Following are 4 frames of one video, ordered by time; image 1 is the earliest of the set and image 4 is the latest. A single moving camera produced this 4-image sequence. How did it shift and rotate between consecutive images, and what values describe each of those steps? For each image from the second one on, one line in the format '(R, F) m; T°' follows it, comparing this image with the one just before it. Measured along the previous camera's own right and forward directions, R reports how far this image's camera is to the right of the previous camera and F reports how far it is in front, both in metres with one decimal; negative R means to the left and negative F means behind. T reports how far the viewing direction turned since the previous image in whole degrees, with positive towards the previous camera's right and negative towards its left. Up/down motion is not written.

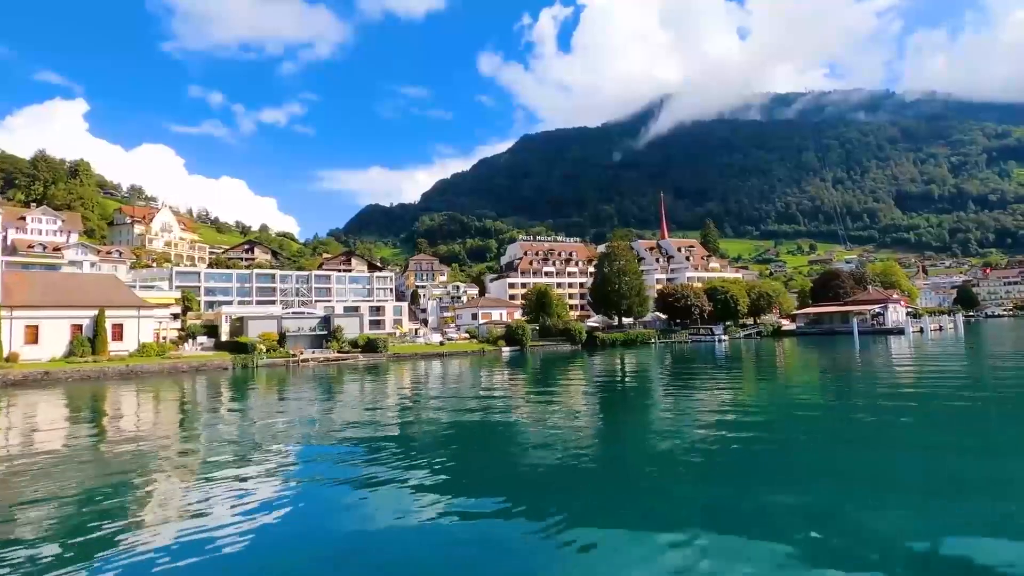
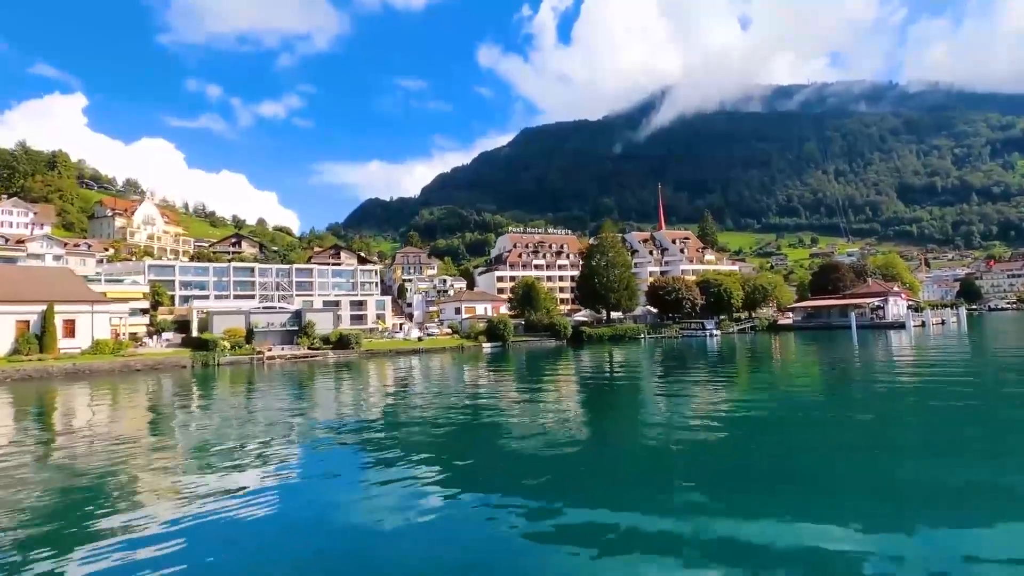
(+1.5, +2.1) m; 0°
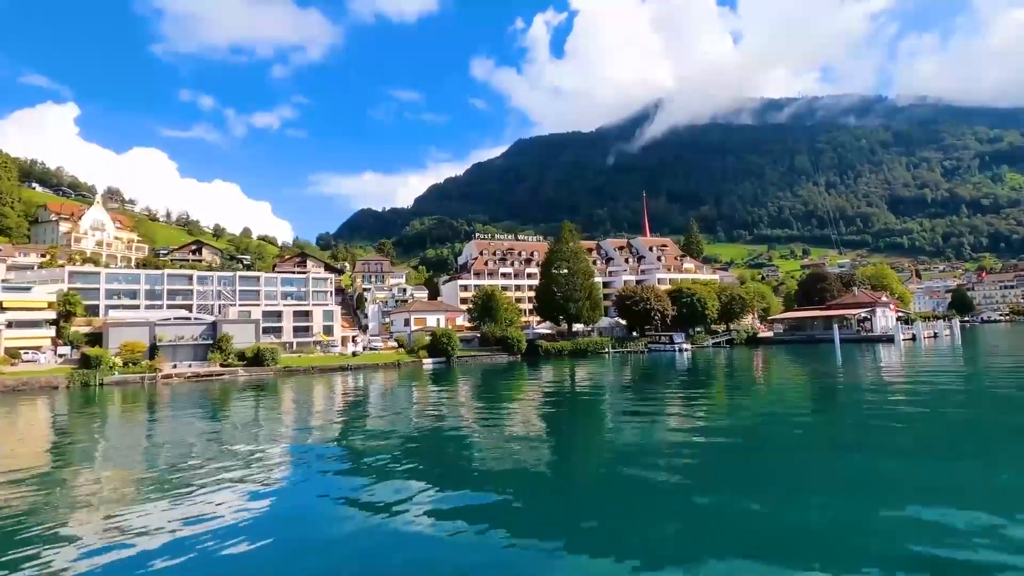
(+3.2, +4.4) m; +1°
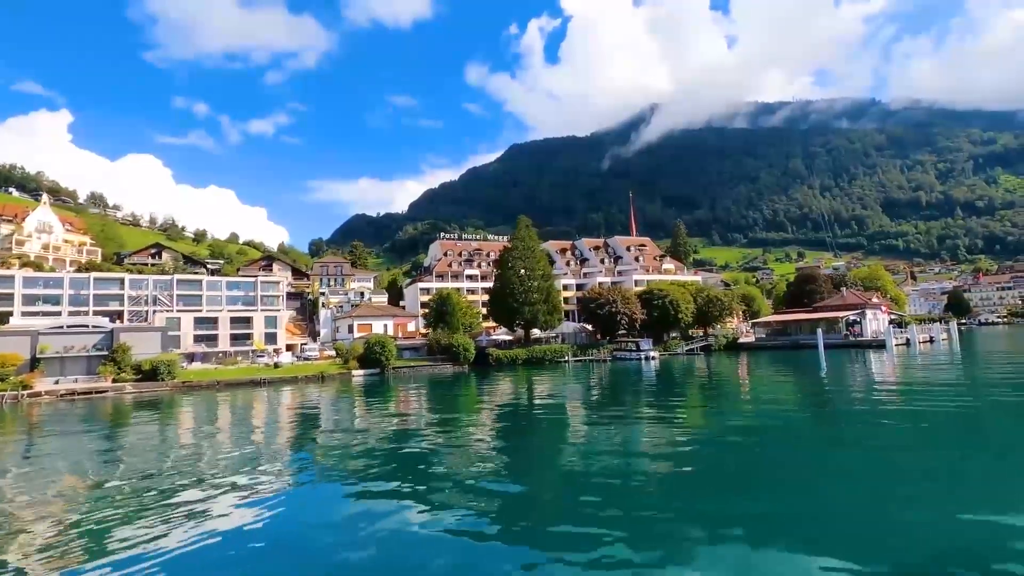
(+3.2, +4.4) m; 0°
